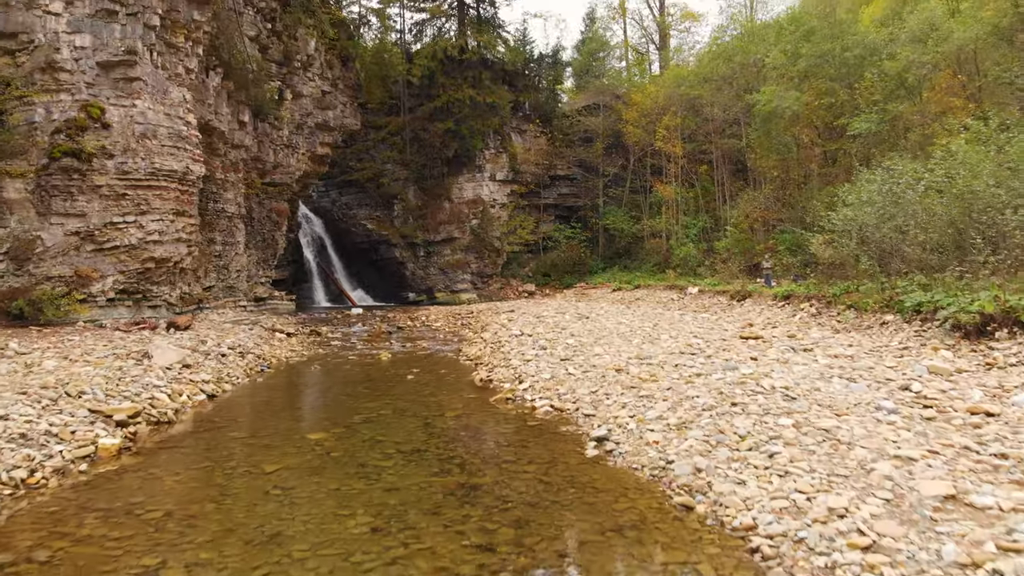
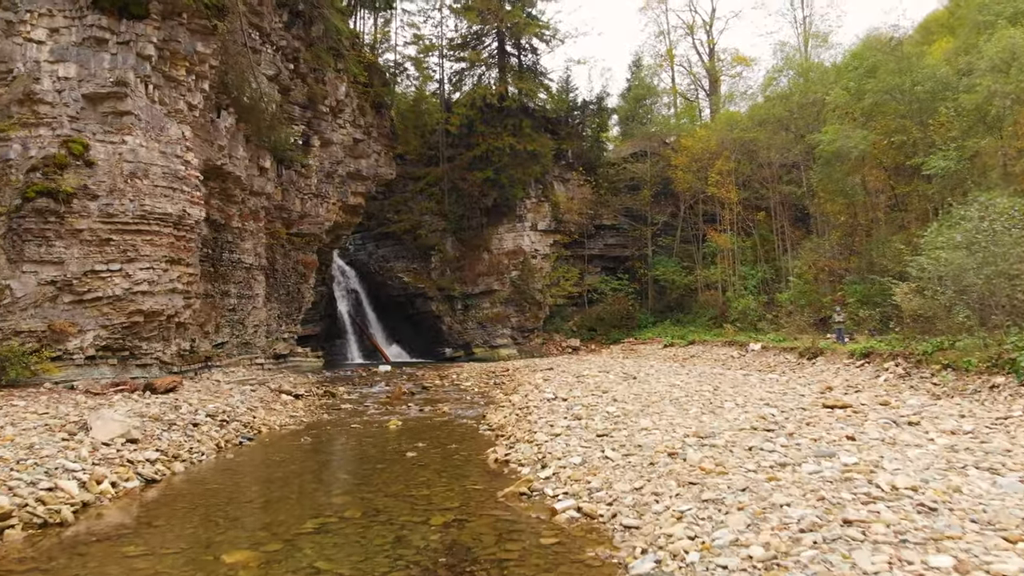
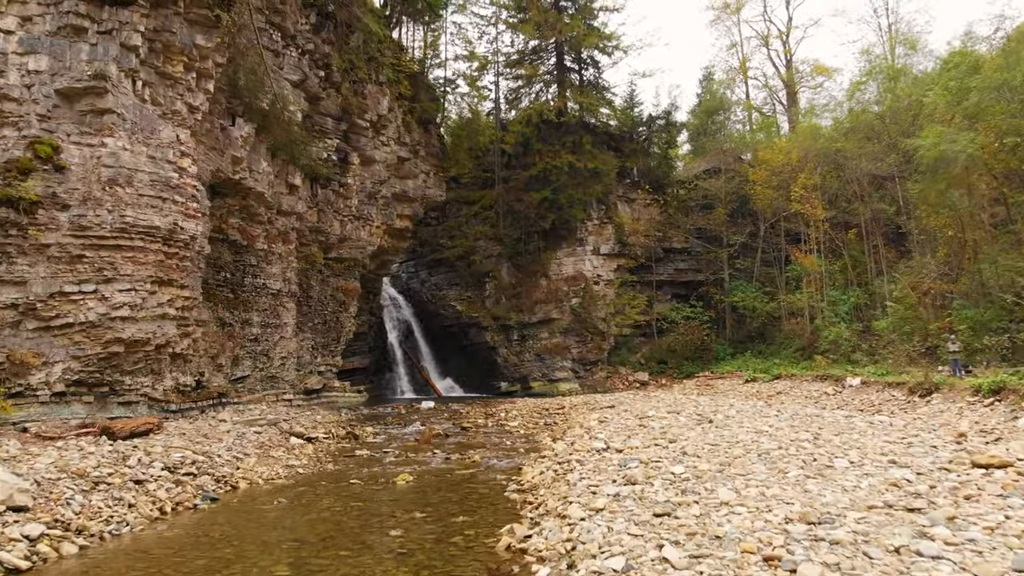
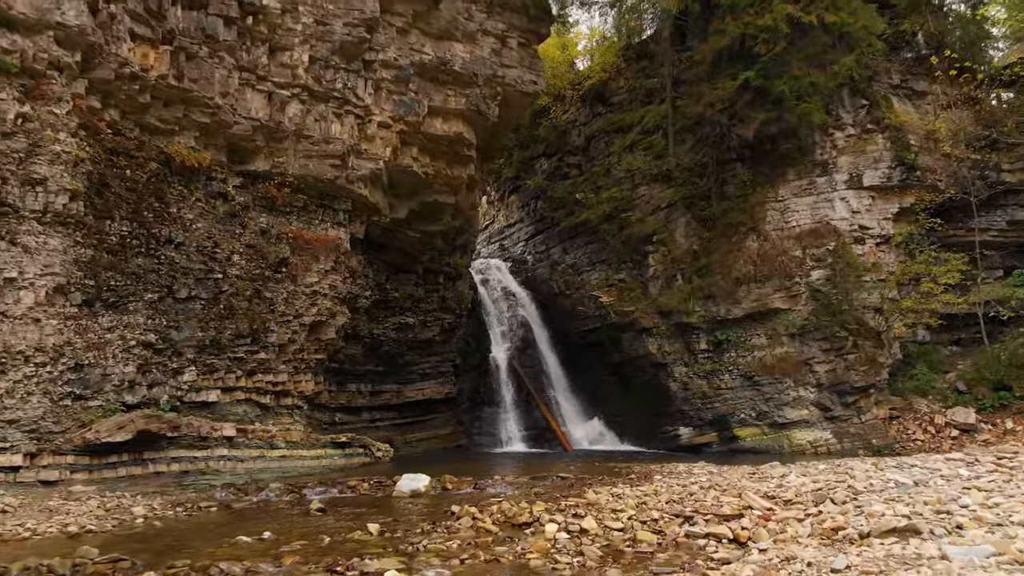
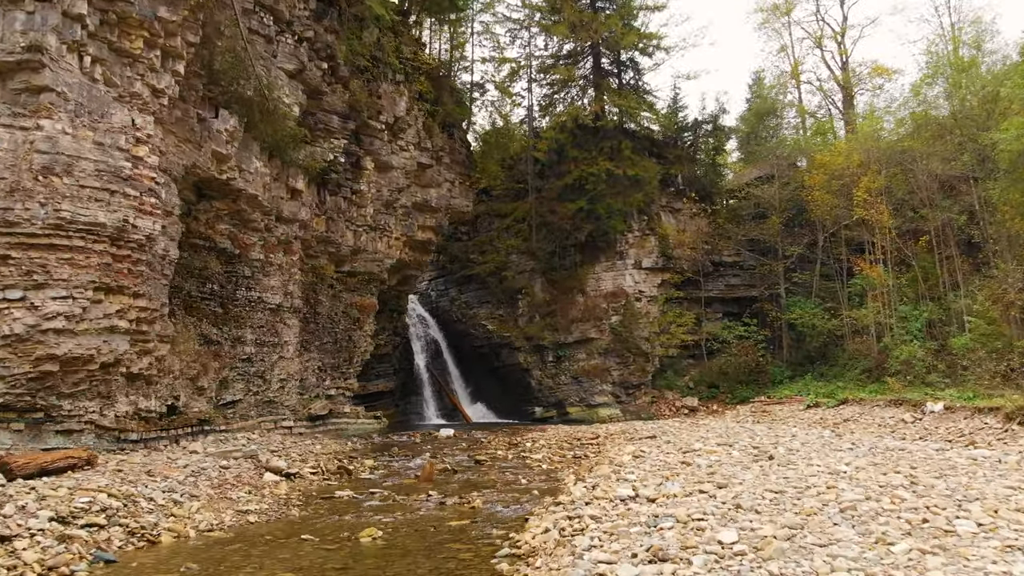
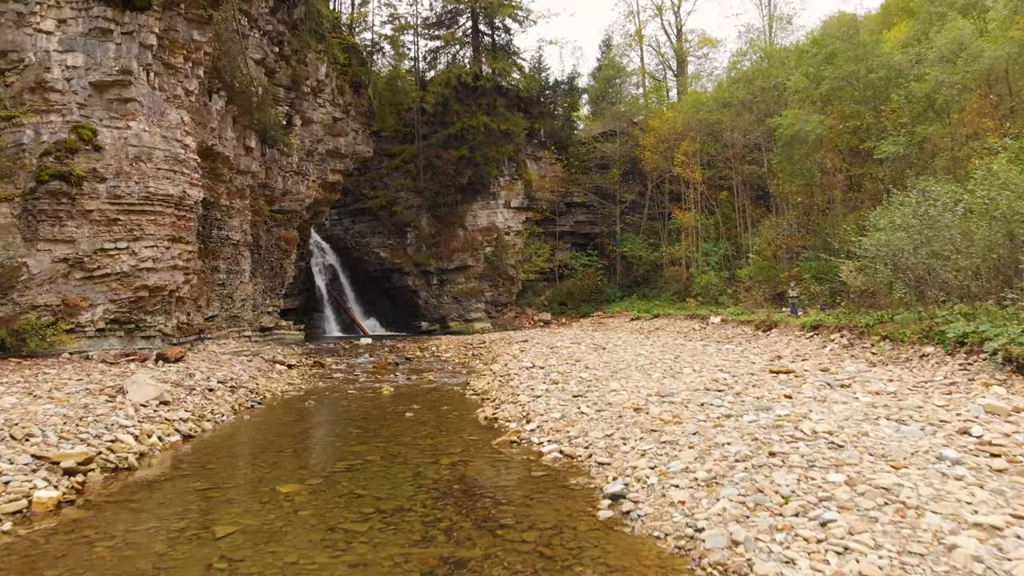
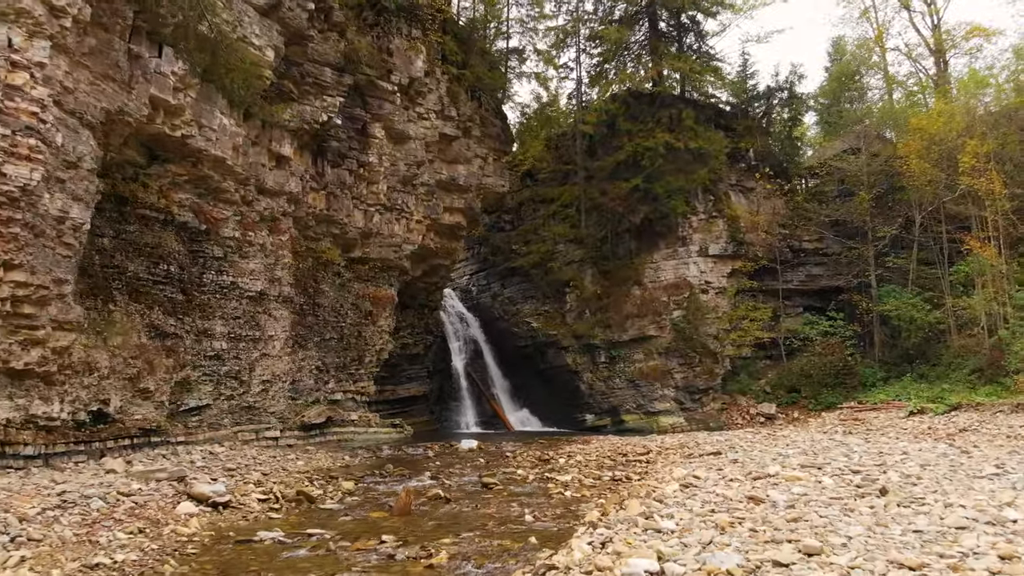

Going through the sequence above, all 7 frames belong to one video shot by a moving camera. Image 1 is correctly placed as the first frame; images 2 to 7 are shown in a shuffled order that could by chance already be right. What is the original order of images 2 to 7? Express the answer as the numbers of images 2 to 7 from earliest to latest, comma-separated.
6, 2, 3, 5, 7, 4
